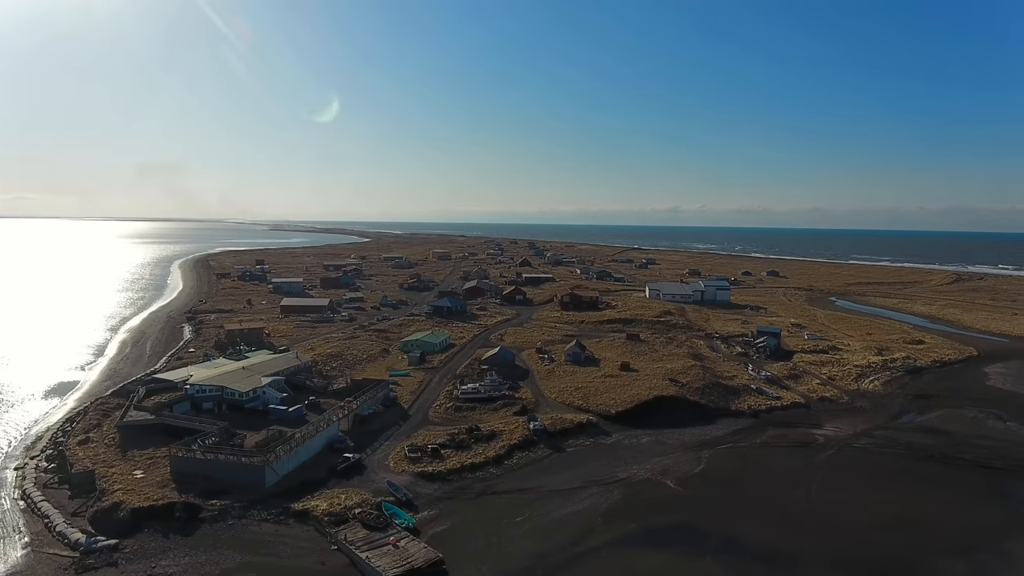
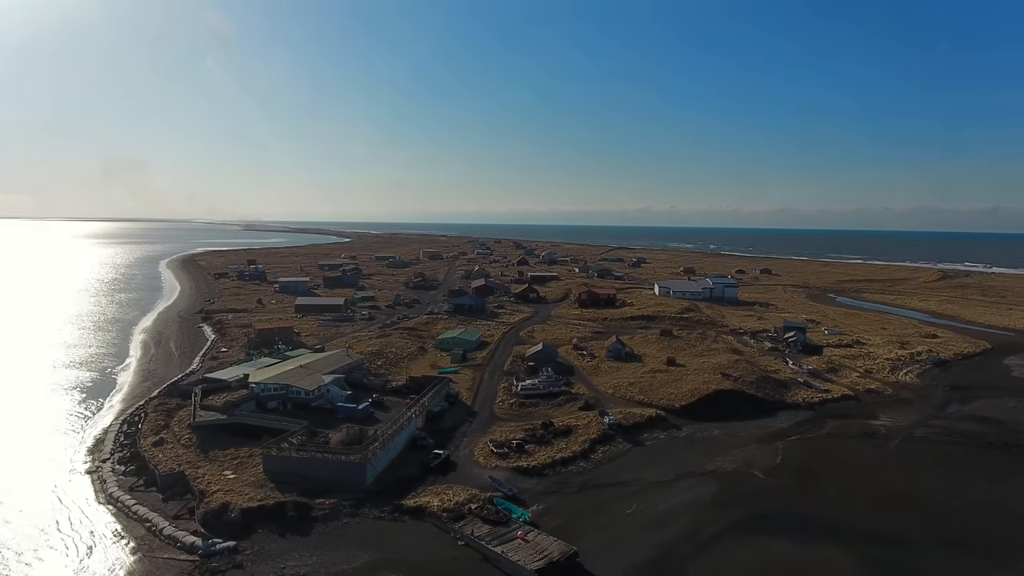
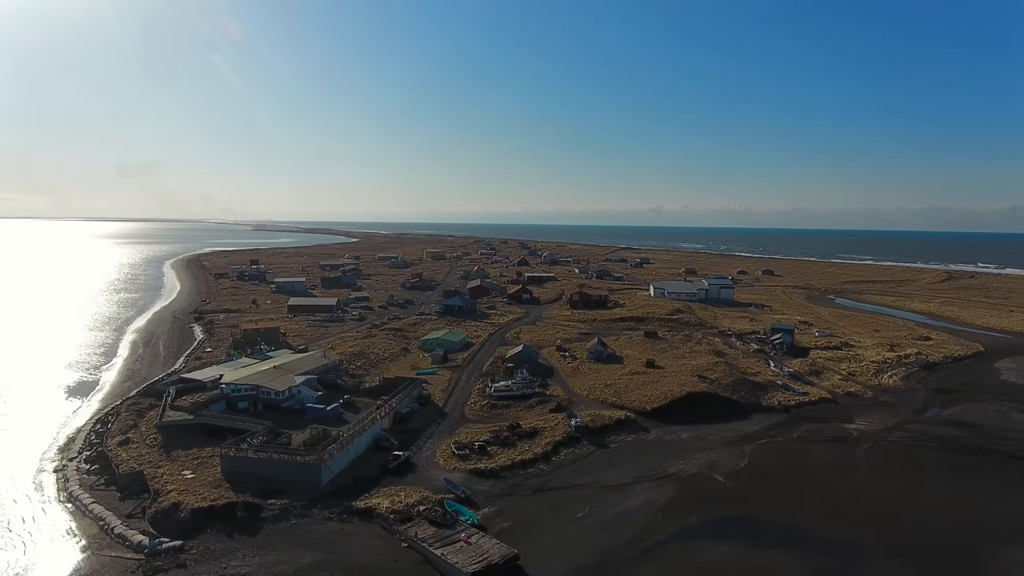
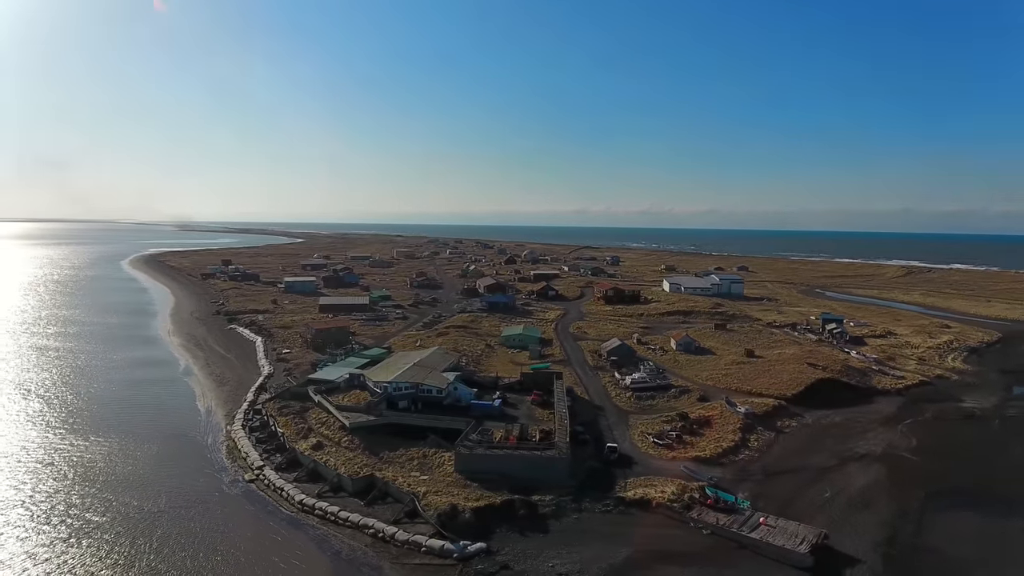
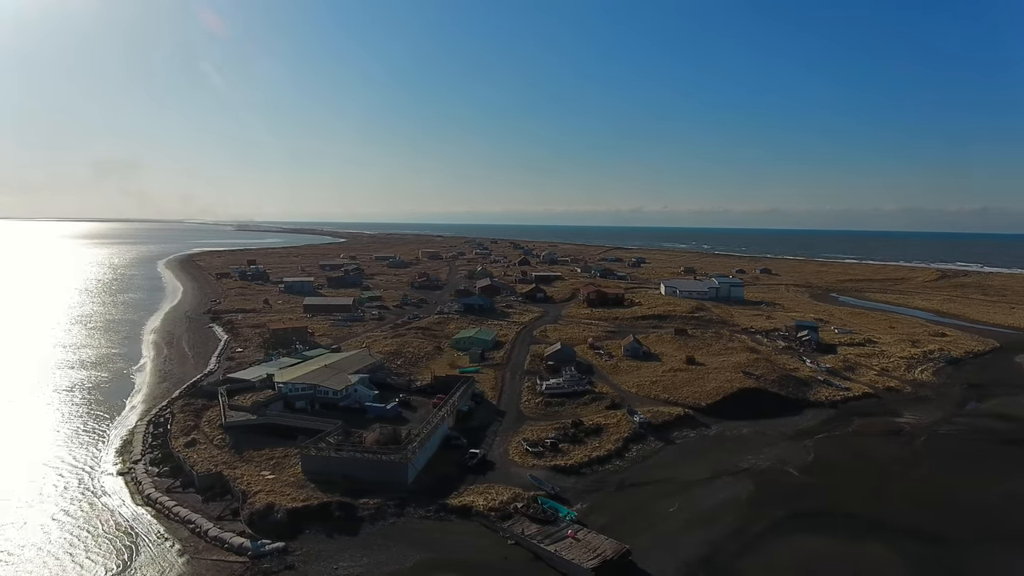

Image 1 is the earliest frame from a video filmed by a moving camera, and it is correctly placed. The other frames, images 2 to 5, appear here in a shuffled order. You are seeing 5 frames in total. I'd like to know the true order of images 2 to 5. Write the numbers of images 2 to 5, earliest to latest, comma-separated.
3, 2, 5, 4
